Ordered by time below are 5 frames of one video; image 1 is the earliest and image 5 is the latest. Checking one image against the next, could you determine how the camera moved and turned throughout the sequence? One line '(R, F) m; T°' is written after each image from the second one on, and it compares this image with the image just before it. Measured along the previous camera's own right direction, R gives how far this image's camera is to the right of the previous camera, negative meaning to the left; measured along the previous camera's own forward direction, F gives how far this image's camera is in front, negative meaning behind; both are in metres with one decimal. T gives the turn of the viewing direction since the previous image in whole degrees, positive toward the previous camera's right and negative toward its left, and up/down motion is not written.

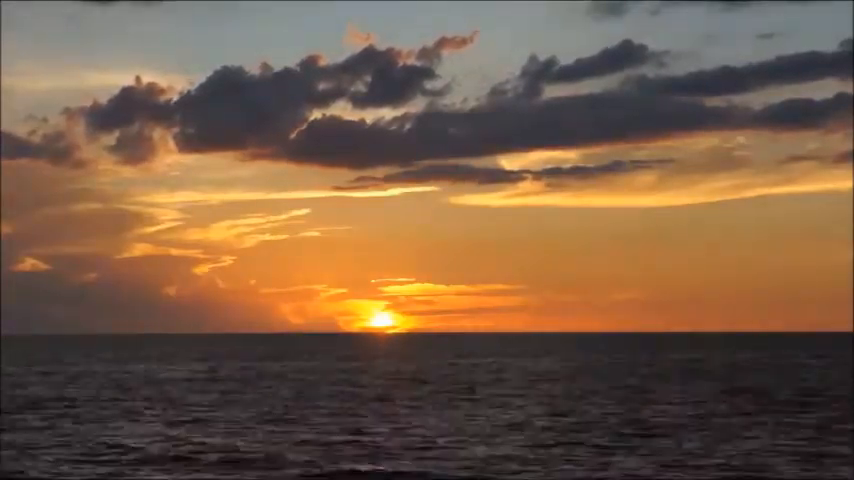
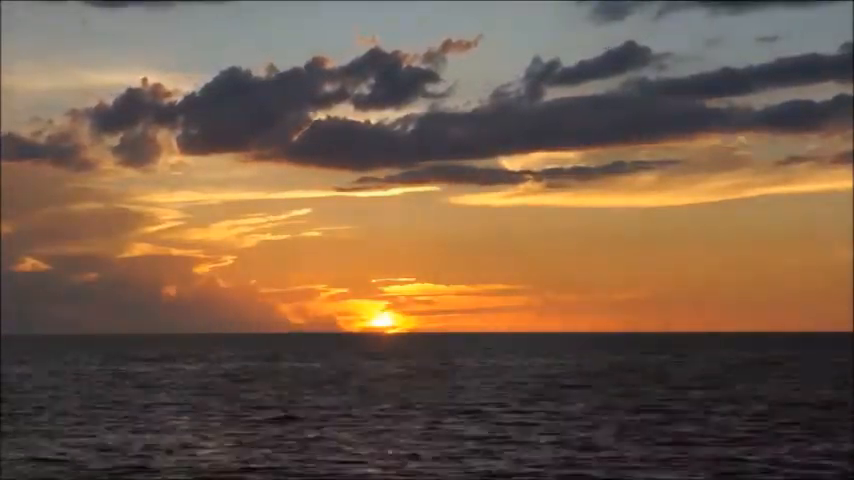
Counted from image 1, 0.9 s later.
(-5.3, +12.6) m; 0°
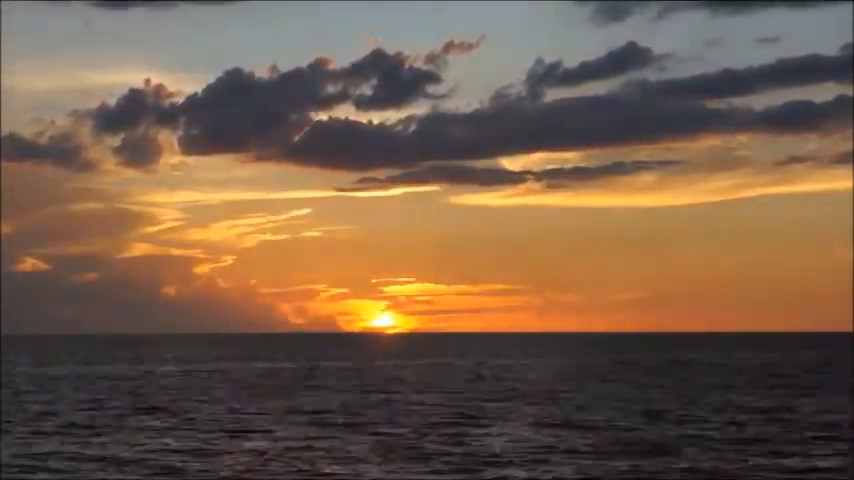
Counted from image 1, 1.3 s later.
(+4.6, -10.4) m; 0°
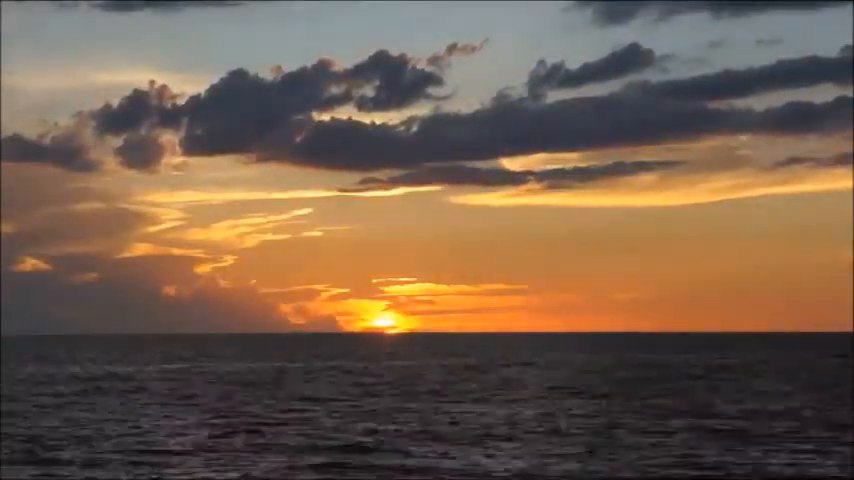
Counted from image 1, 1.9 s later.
(-0.4, +14.5) m; 0°
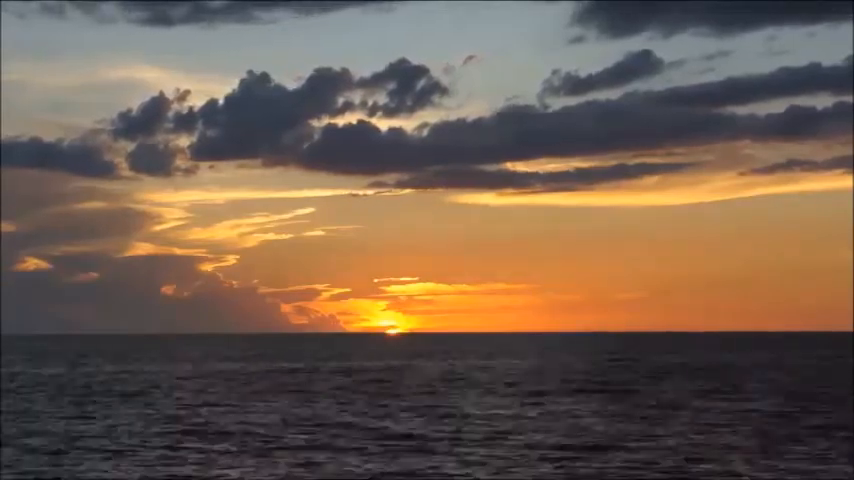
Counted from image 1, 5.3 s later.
(+2.7, -1.5) m; 0°
